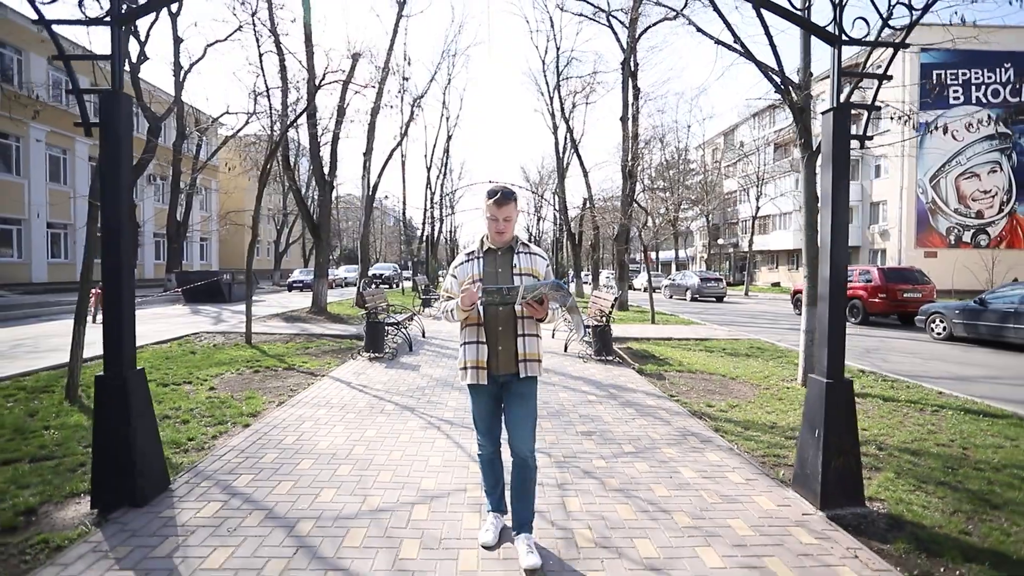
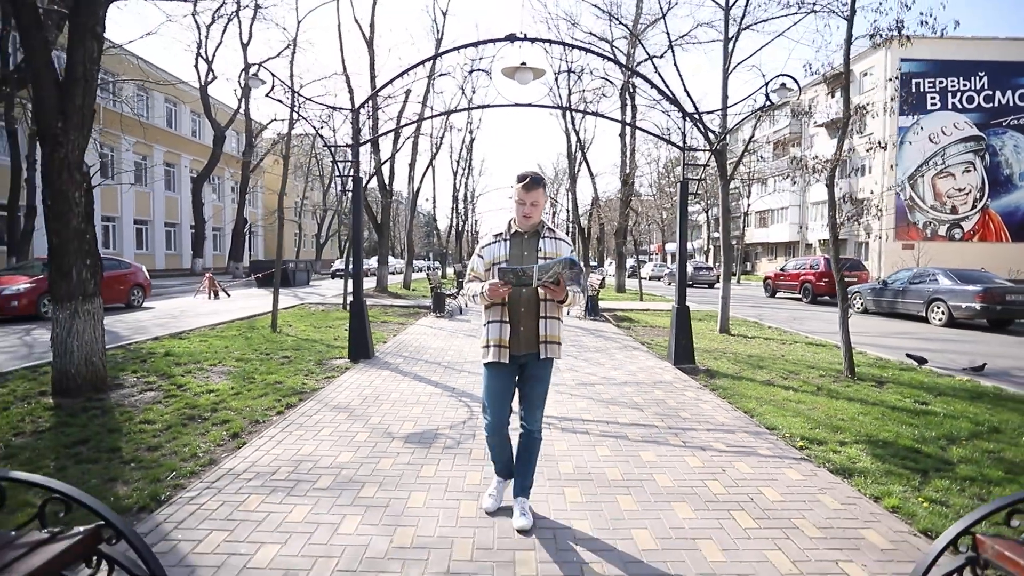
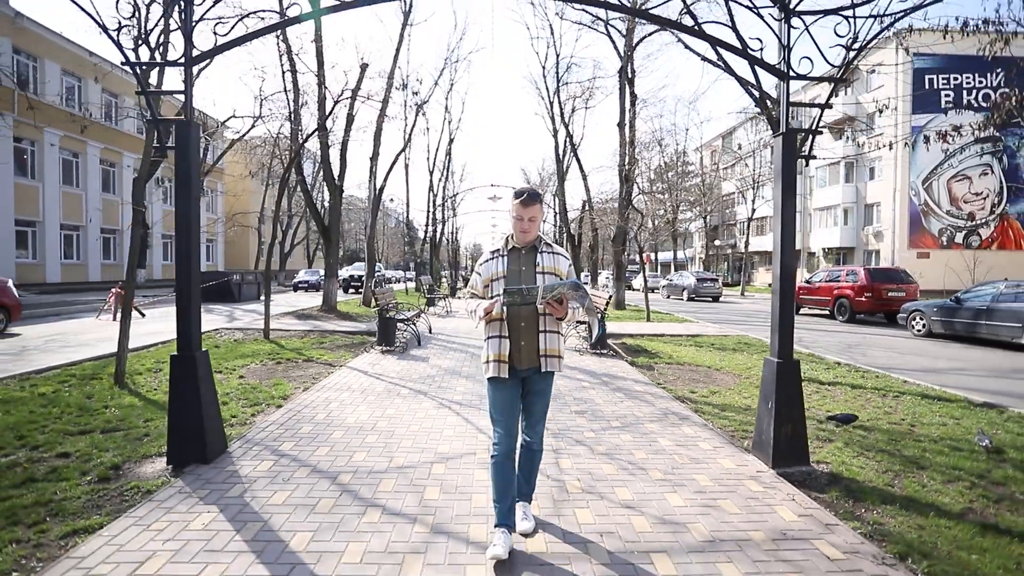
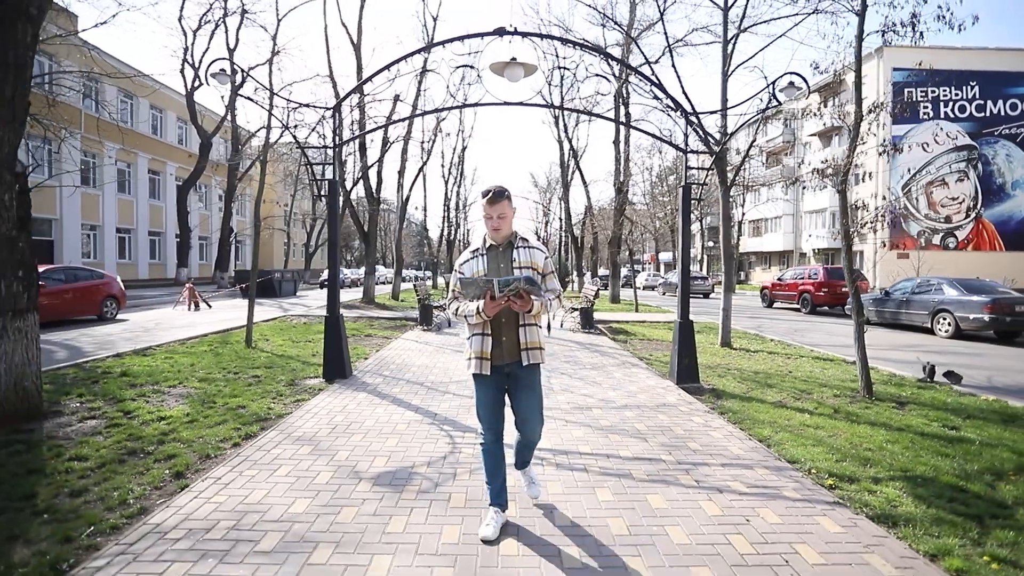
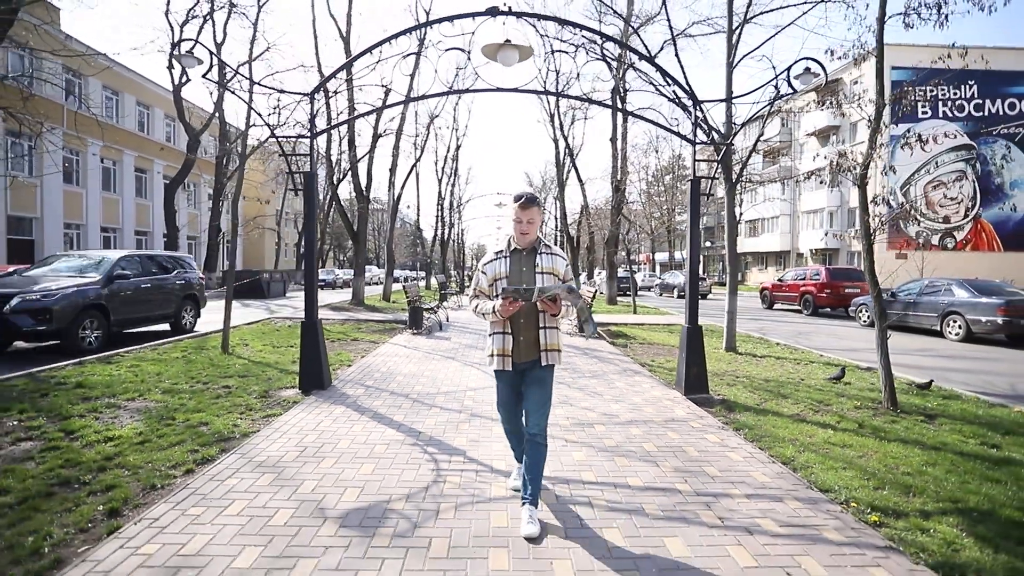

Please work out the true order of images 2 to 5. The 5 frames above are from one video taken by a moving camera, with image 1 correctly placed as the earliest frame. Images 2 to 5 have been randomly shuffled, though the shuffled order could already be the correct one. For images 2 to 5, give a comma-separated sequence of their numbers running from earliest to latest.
3, 5, 4, 2
